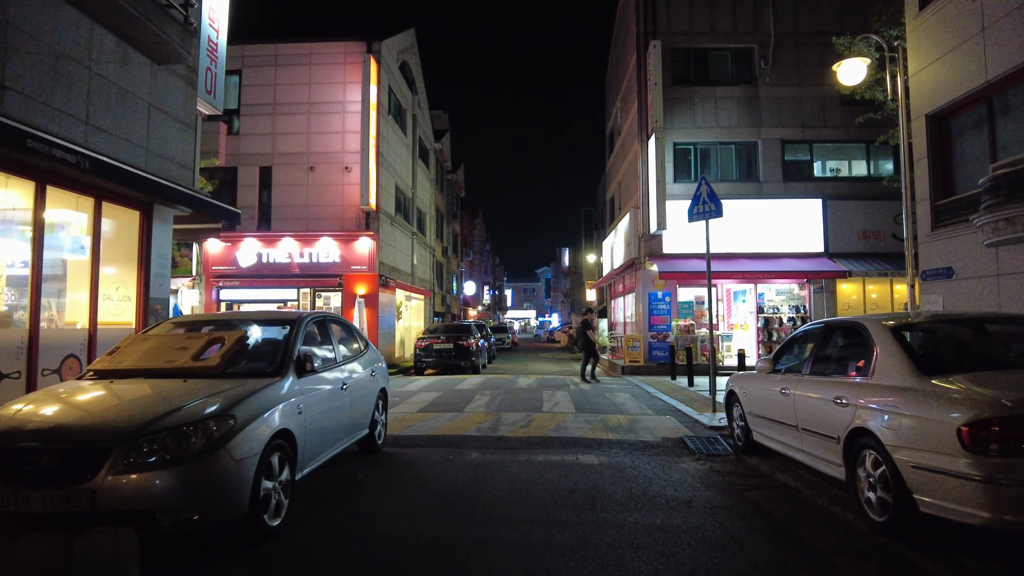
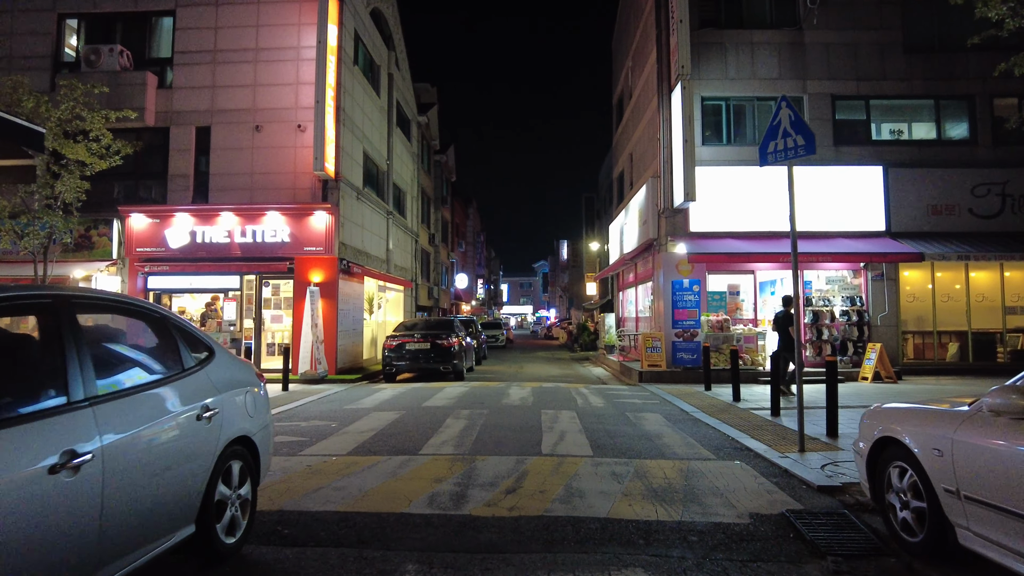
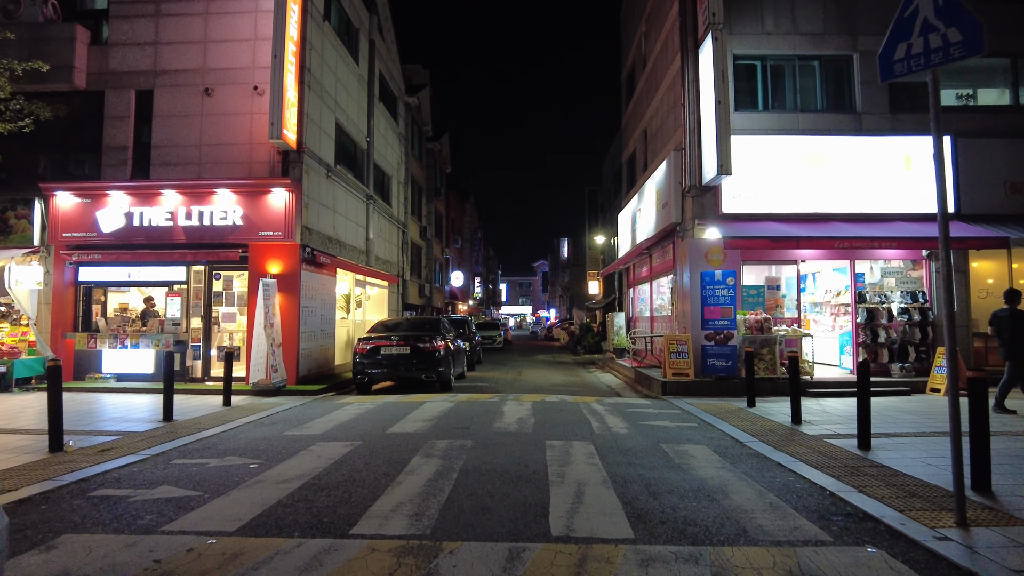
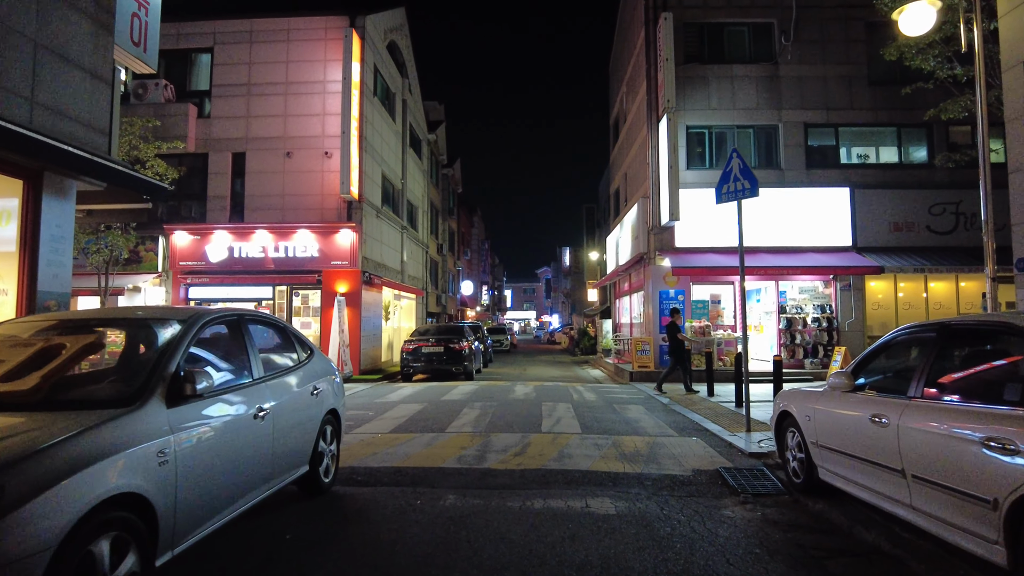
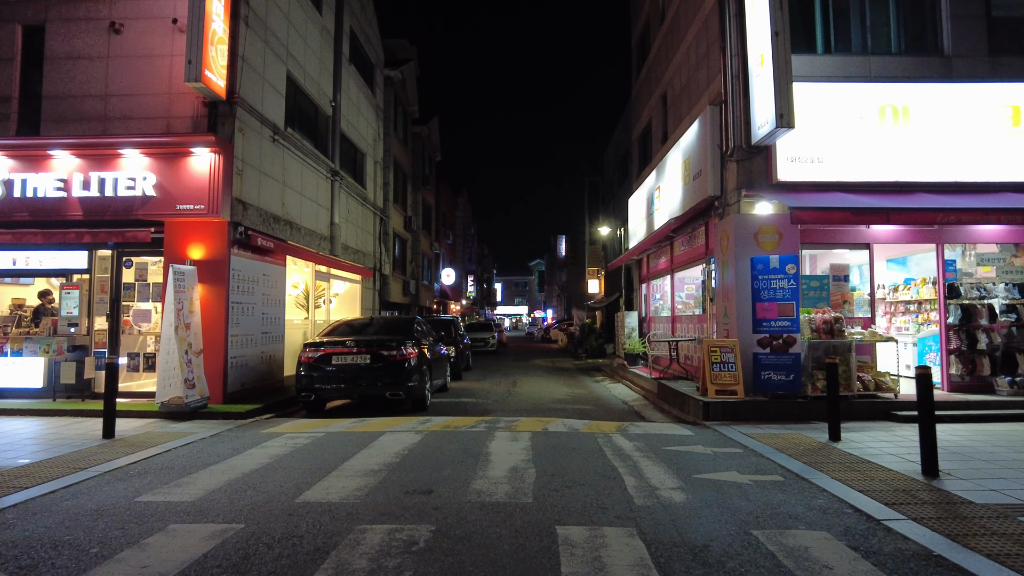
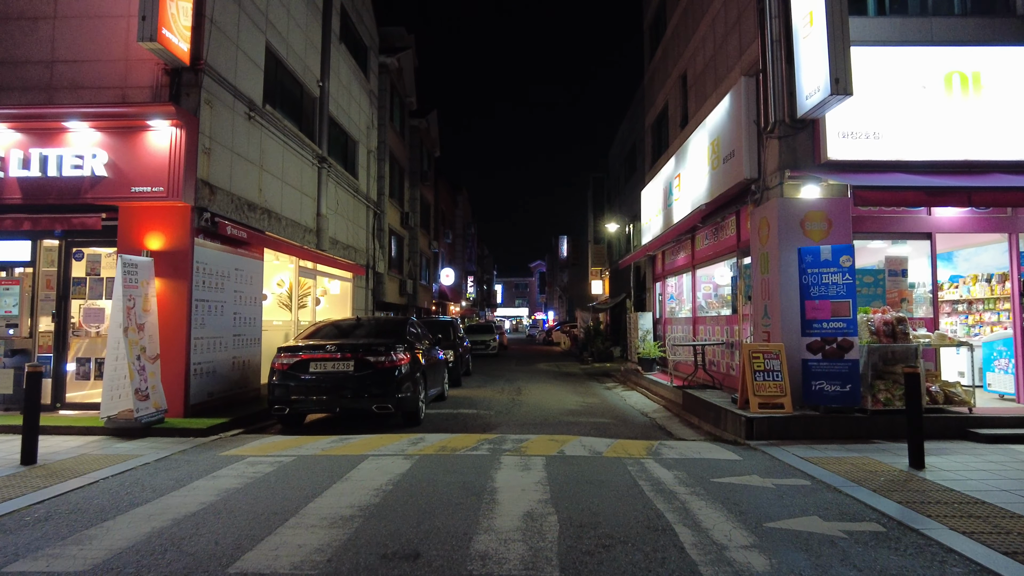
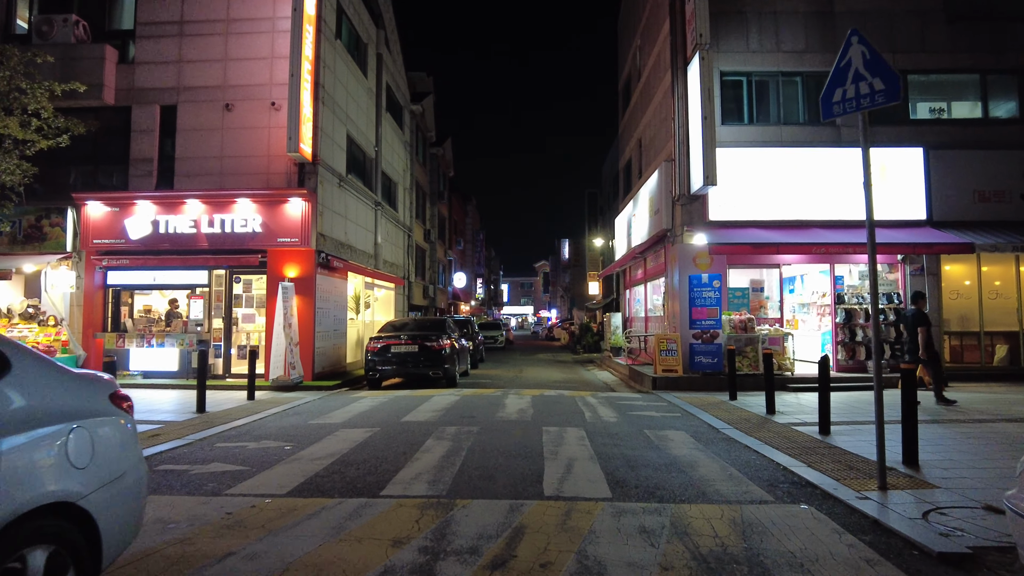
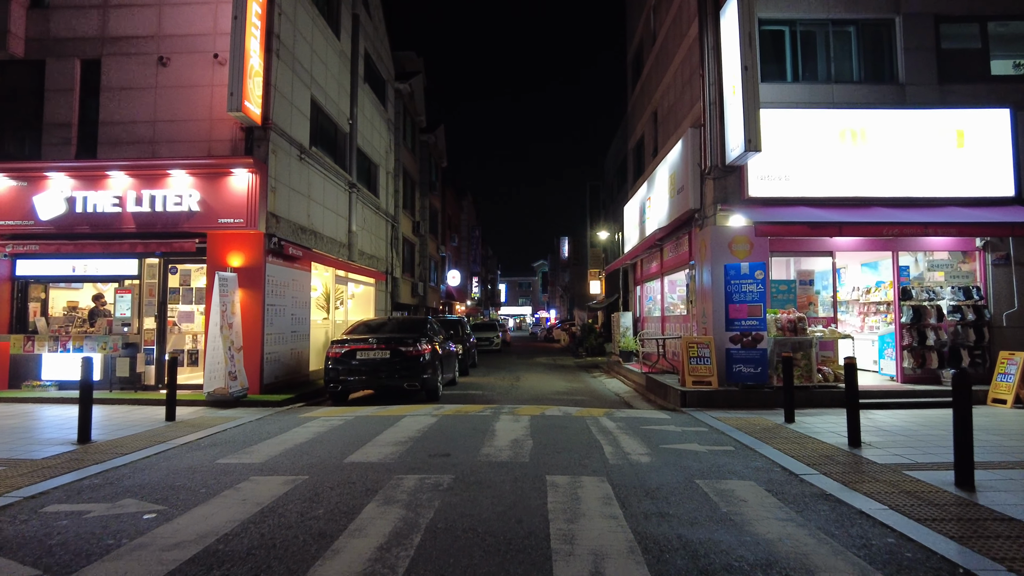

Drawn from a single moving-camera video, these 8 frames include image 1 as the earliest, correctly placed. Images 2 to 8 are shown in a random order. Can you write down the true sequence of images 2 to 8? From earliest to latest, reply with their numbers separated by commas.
4, 2, 7, 3, 8, 5, 6
